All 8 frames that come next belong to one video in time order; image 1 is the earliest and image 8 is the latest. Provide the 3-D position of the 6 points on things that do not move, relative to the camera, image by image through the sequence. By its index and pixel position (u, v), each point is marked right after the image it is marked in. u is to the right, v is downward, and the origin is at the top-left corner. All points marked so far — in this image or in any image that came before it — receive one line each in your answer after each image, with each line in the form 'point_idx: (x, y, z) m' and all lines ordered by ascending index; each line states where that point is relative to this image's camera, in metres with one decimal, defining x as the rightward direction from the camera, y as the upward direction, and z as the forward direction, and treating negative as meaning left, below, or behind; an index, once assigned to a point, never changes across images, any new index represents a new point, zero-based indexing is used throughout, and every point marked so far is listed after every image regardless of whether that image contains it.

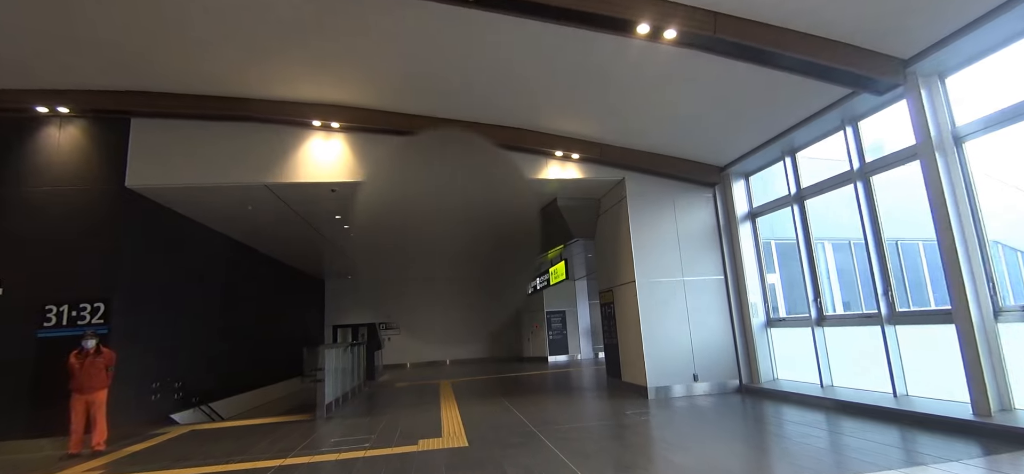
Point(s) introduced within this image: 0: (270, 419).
0: (-4.5, -3.4, +8.9) m
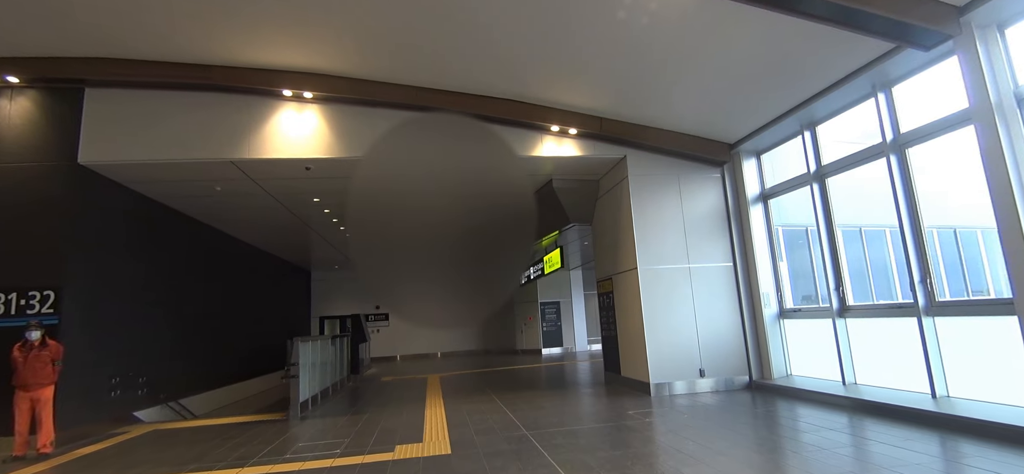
0: (-4.7, -3.1, +8.2) m
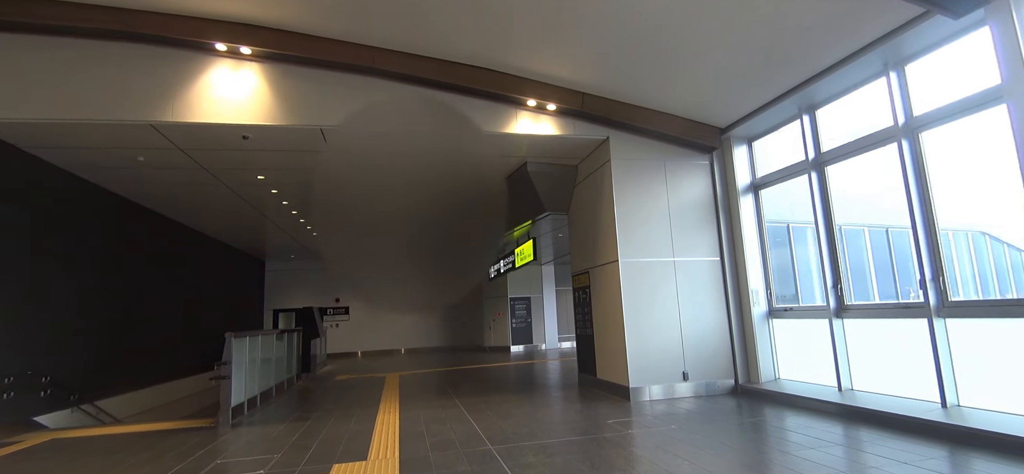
0: (-5.2, -2.8, +7.1) m
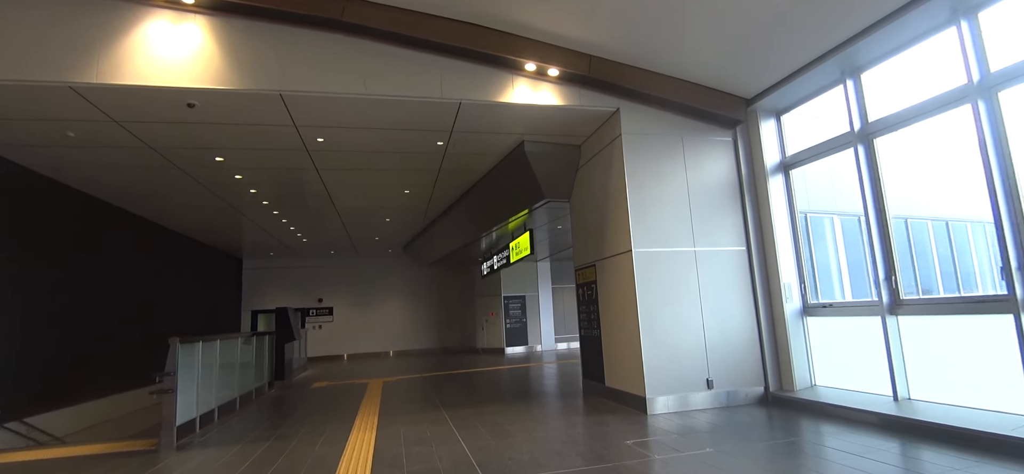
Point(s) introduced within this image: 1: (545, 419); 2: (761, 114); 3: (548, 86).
0: (-5.3, -2.7, +6.1) m
1: (+0.4, -2.3, +5.9) m
2: (+3.3, +1.6, +6.3) m
3: (+0.4, +1.9, +5.8) m
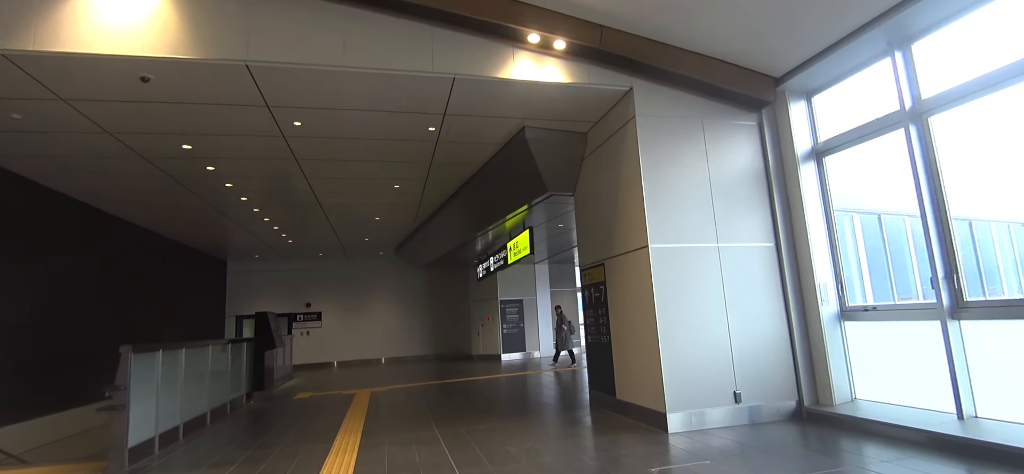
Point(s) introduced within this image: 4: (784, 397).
0: (-5.3, -2.6, +5.3) m
1: (+0.4, -2.2, +5.2) m
2: (+3.3, +1.7, +5.6) m
3: (+0.5, +1.9, +5.2) m
4: (+3.0, -1.8, +5.2) m
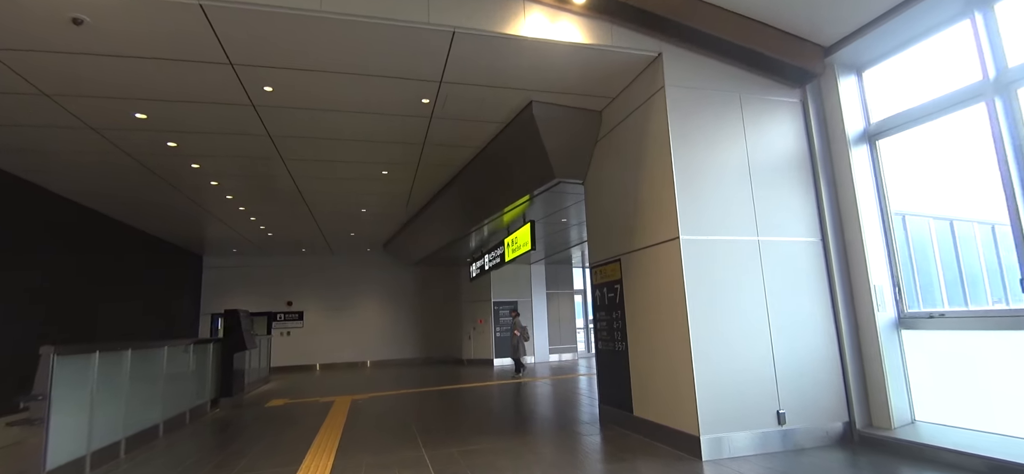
0: (-5.3, -2.4, +4.4) m
1: (+0.4, -2.1, +4.4) m
2: (+3.4, +1.7, +4.9) m
3: (+0.5, +2.0, +4.4) m
4: (+3.0, -1.7, +4.5) m
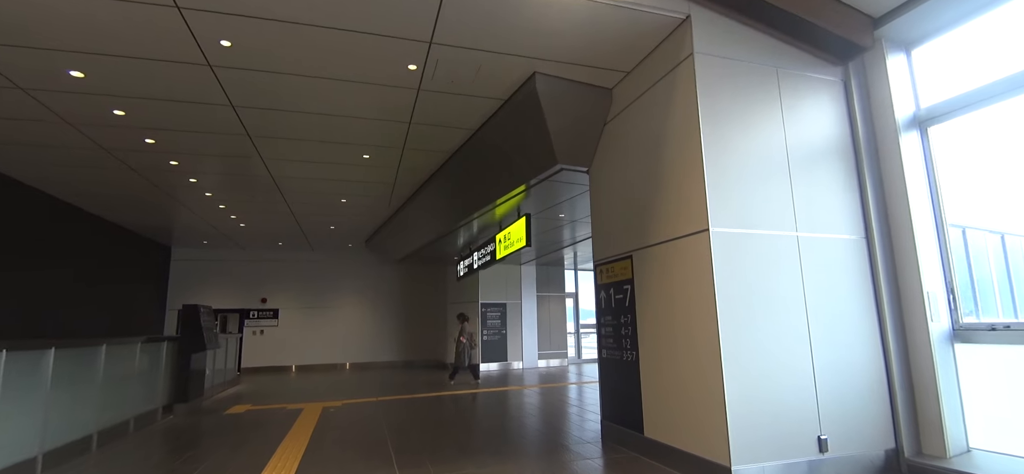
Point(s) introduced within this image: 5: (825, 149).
0: (-5.3, -2.1, +3.5) m
1: (+0.4, -2.0, +3.7) m
2: (+3.4, +1.7, +4.3) m
3: (+0.6, +2.1, +3.7) m
4: (+3.0, -1.7, +3.9) m
5: (+2.8, +0.8, +4.2) m
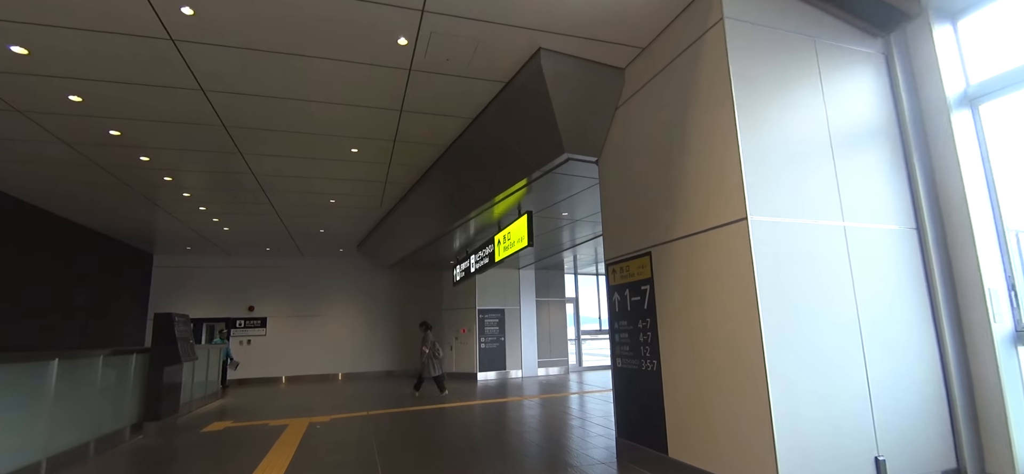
0: (-5.3, -2.1, +2.9) m
1: (+0.4, -1.9, +3.1) m
2: (+3.4, +1.8, +3.9) m
3: (+0.6, +2.2, +3.3) m
4: (+3.0, -1.6, +3.4) m
5: (+2.8, +0.8, +3.7) m
